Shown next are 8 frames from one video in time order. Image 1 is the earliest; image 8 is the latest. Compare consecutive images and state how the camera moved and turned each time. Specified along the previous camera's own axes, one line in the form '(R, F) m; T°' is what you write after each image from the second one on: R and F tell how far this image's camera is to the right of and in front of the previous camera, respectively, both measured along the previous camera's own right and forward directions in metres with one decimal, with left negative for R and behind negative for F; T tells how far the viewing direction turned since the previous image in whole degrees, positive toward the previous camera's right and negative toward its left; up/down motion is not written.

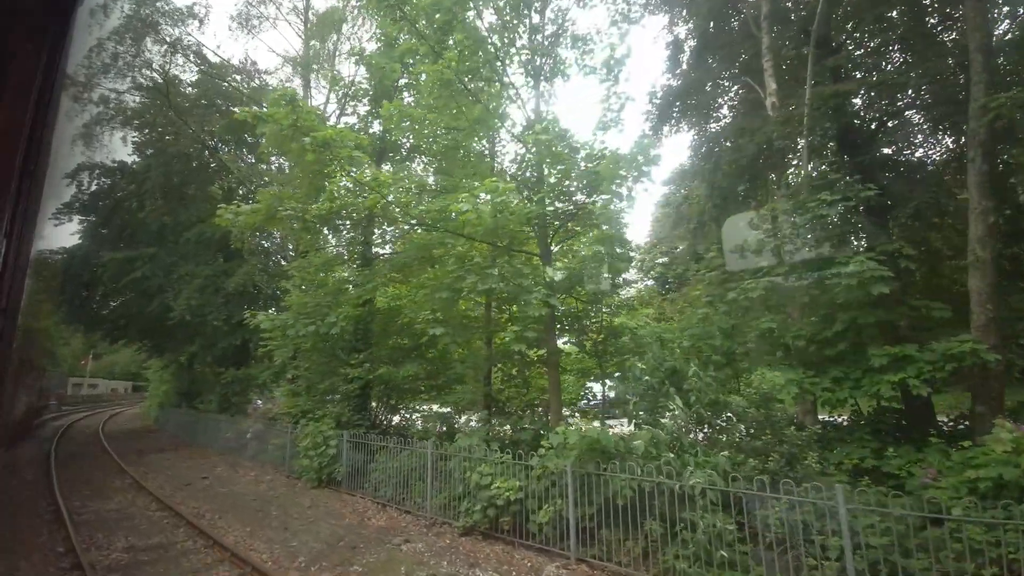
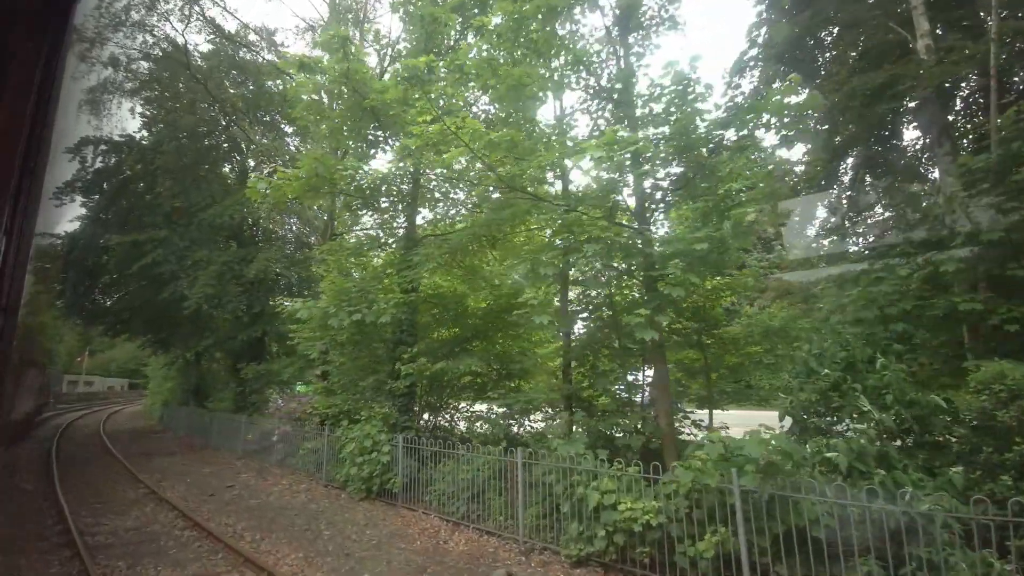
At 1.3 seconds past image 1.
(-1.5, +1.4) m; 0°
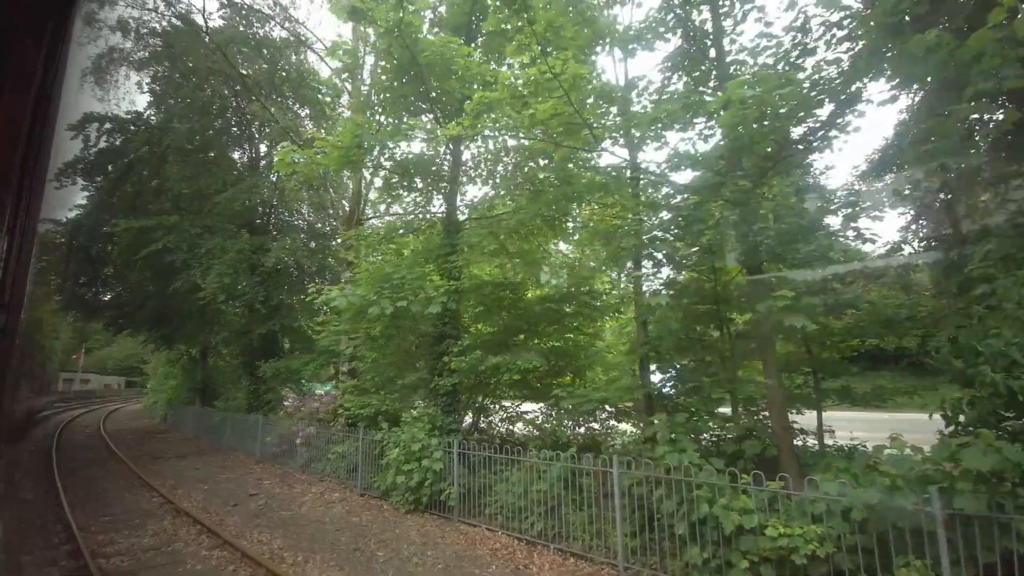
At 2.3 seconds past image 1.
(-1.1, +1.1) m; 0°
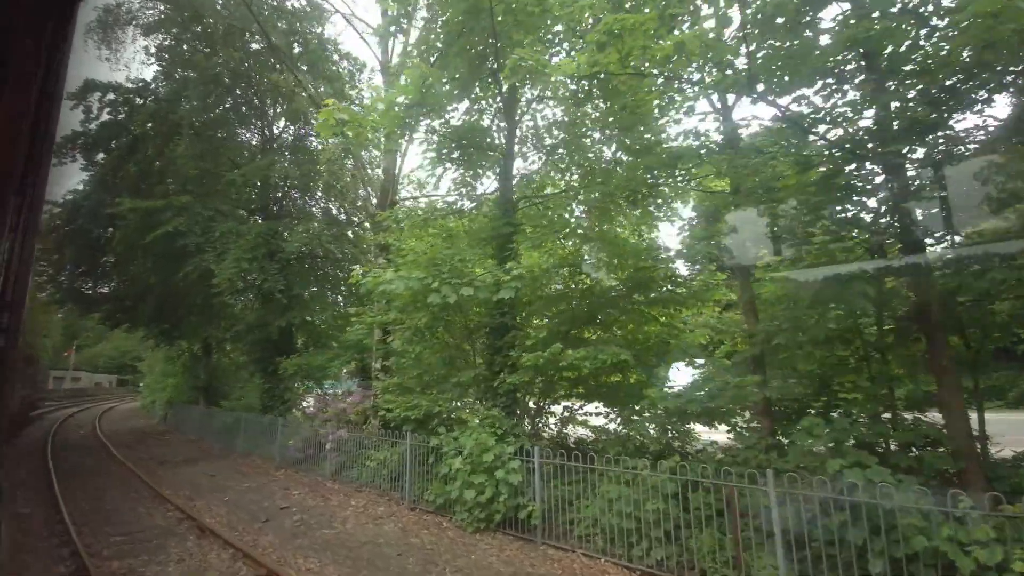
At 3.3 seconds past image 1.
(-1.3, +1.2) m; +1°
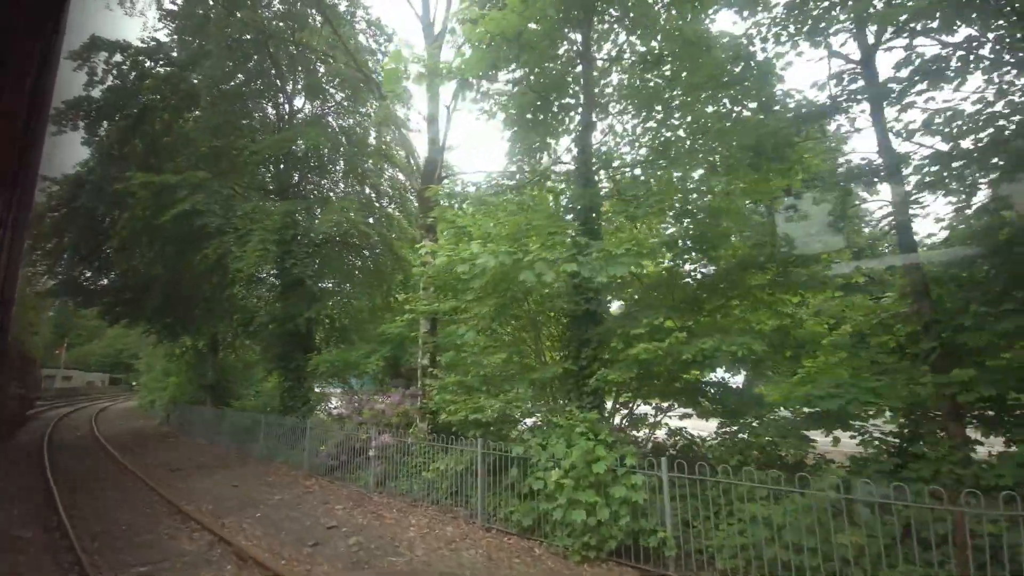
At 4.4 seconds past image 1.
(-1.3, +1.3) m; +1°
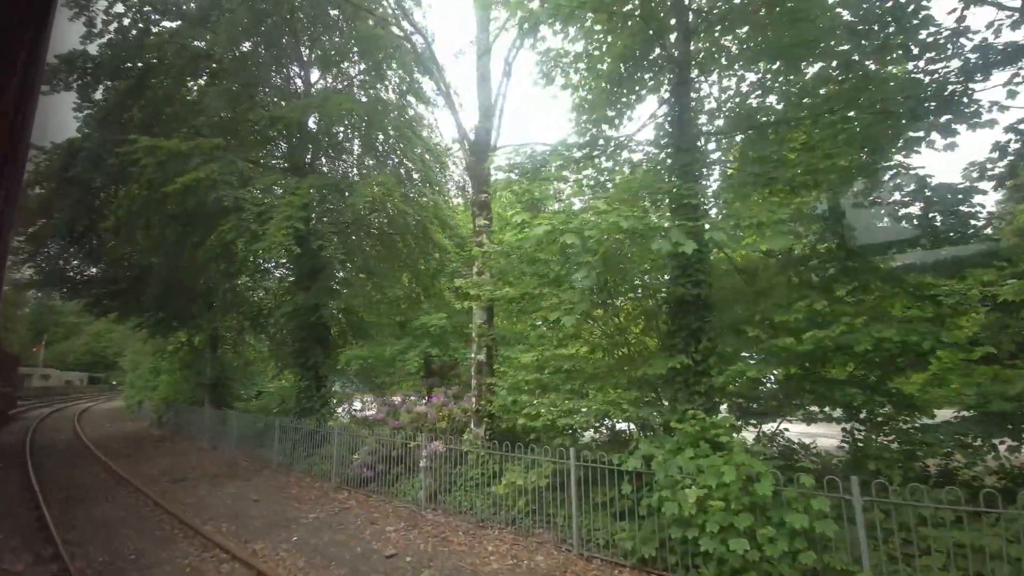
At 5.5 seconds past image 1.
(-1.3, +1.2) m; +1°
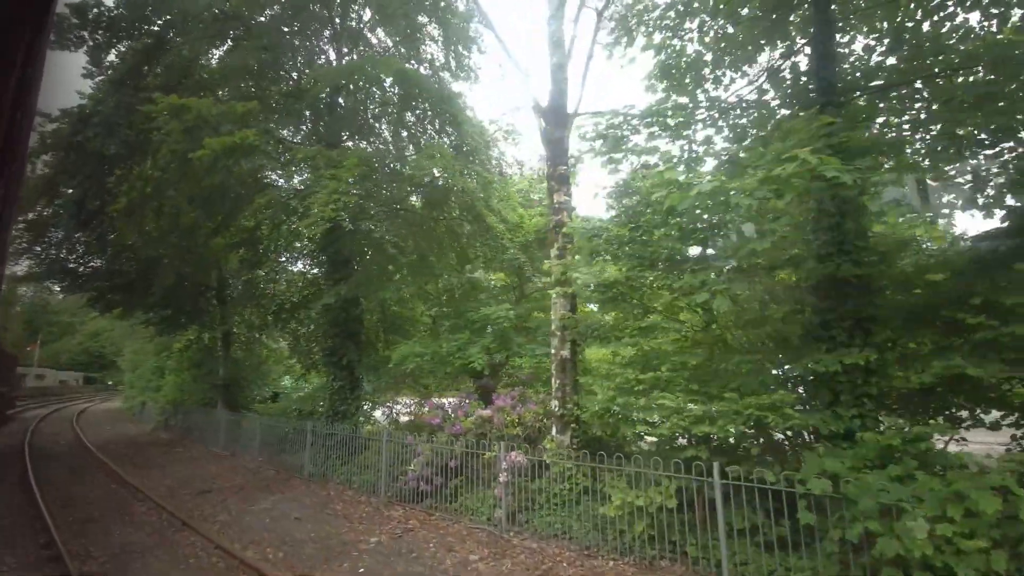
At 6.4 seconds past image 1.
(-1.3, +1.1) m; 0°
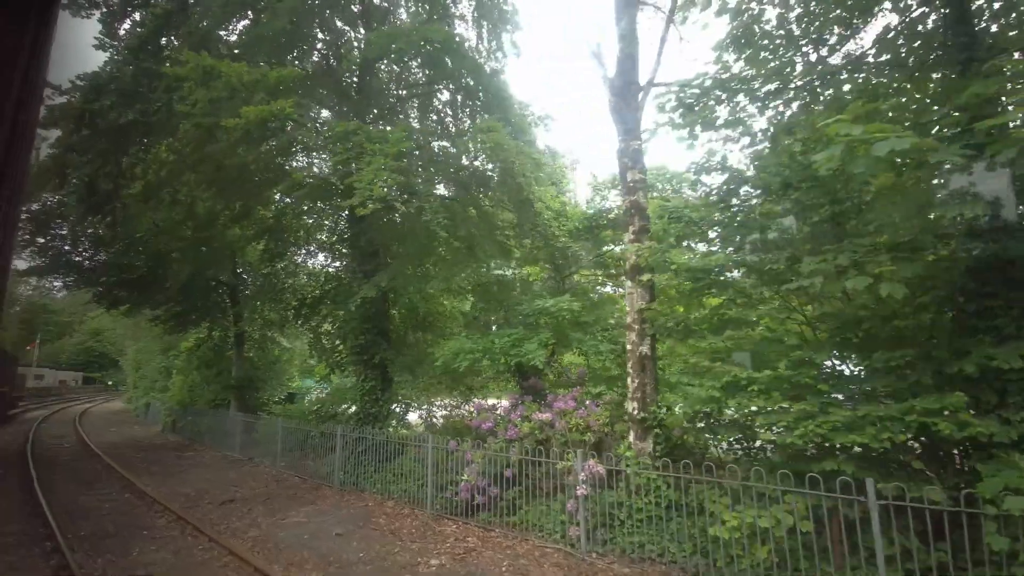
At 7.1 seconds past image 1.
(-0.9, +0.8) m; 0°
